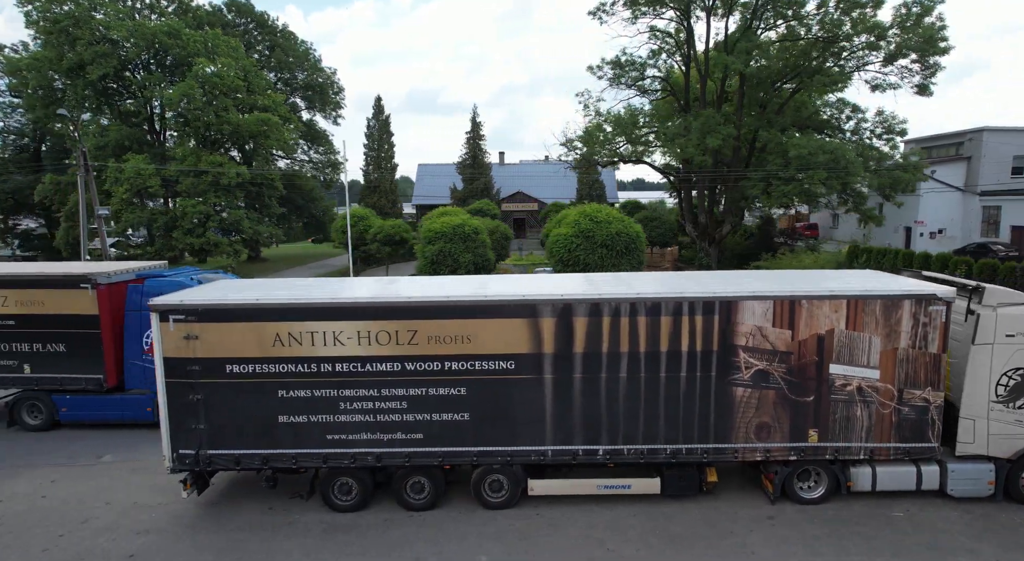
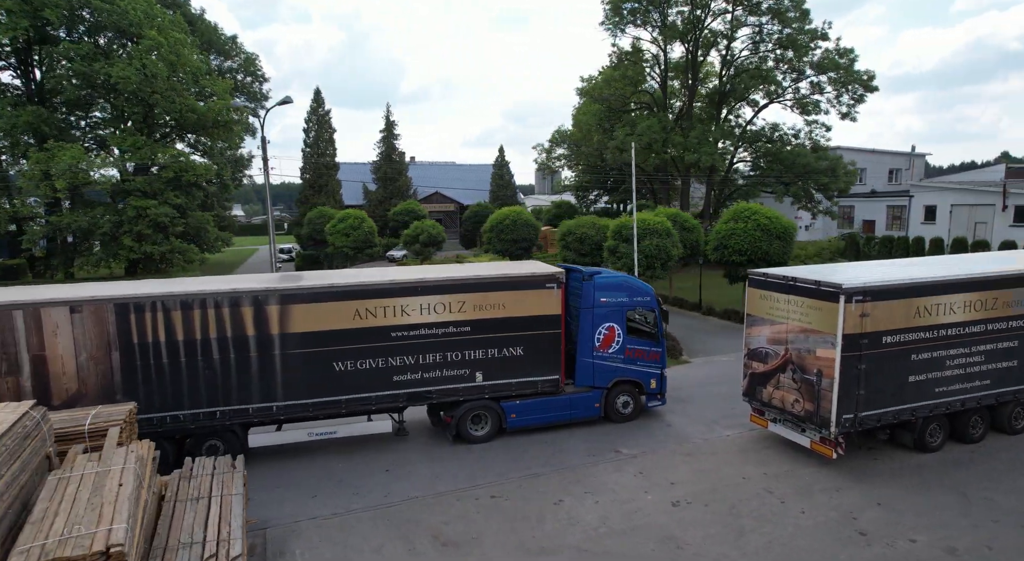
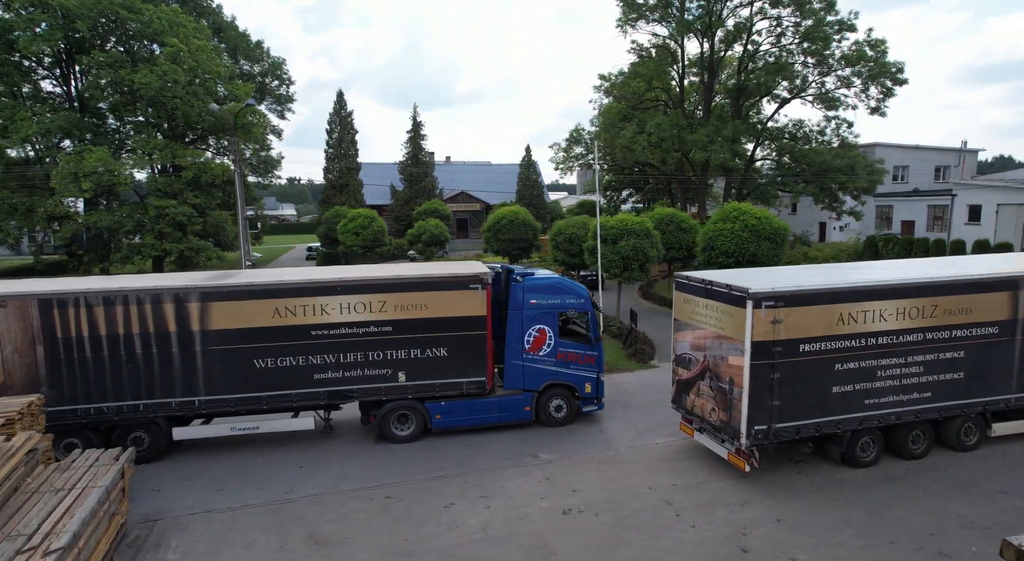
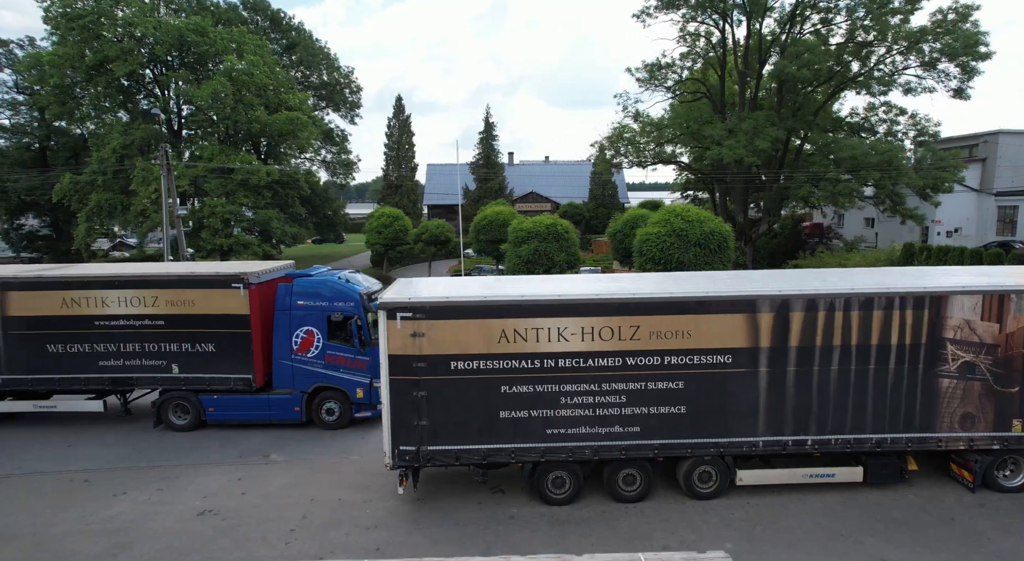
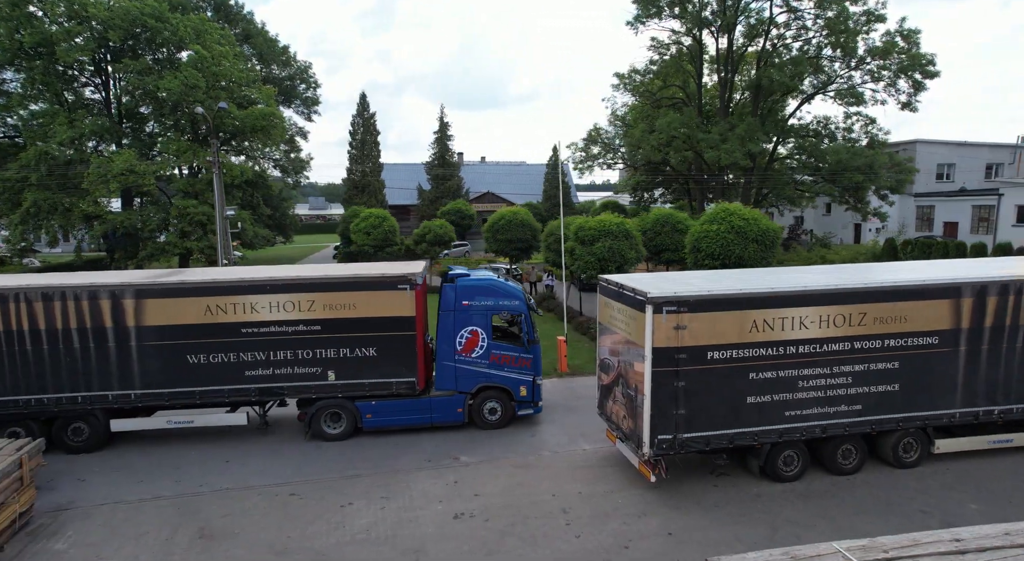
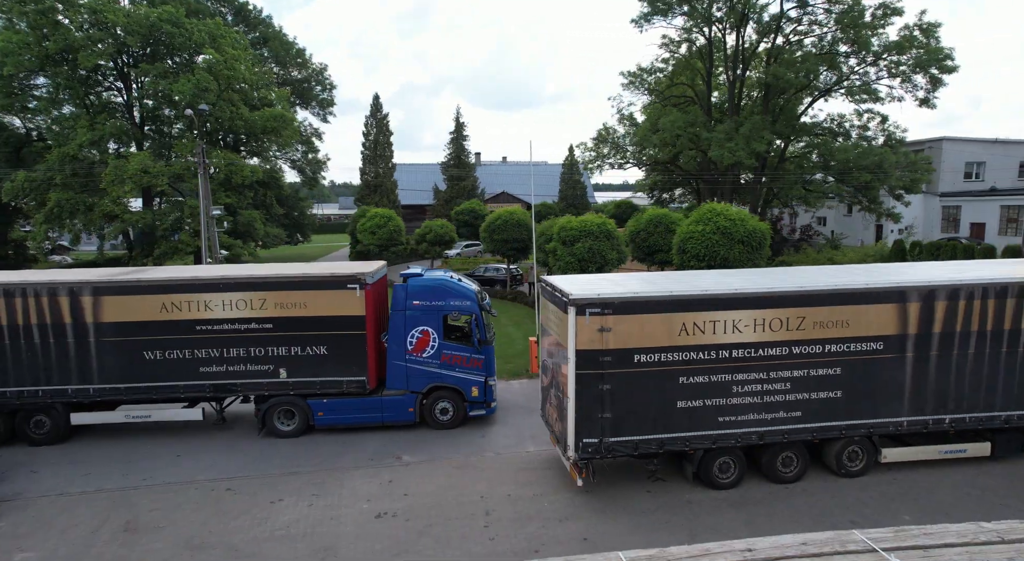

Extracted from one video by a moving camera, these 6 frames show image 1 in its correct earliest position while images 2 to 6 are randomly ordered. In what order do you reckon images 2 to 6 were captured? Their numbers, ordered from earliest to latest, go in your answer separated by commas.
4, 6, 5, 3, 2
